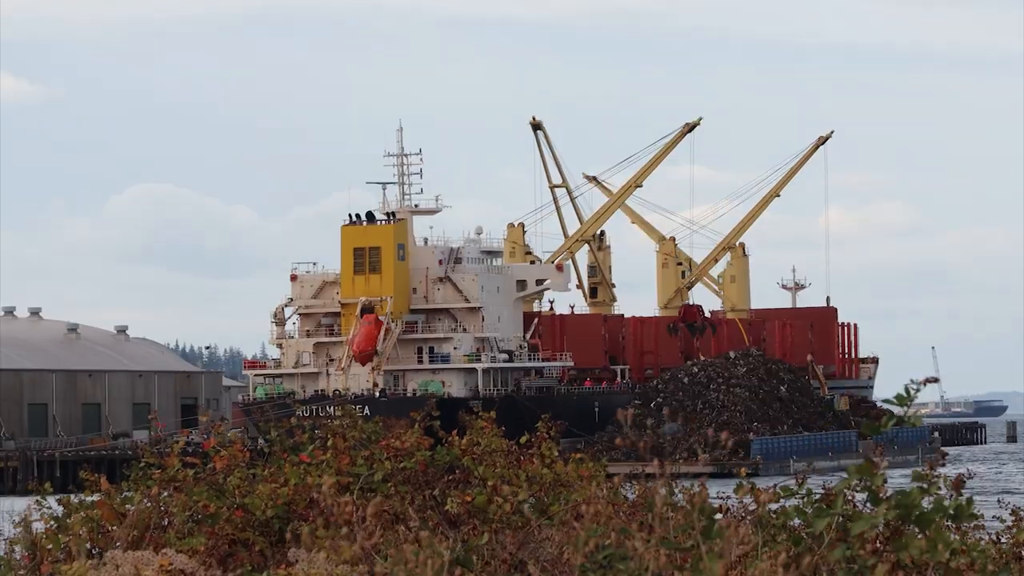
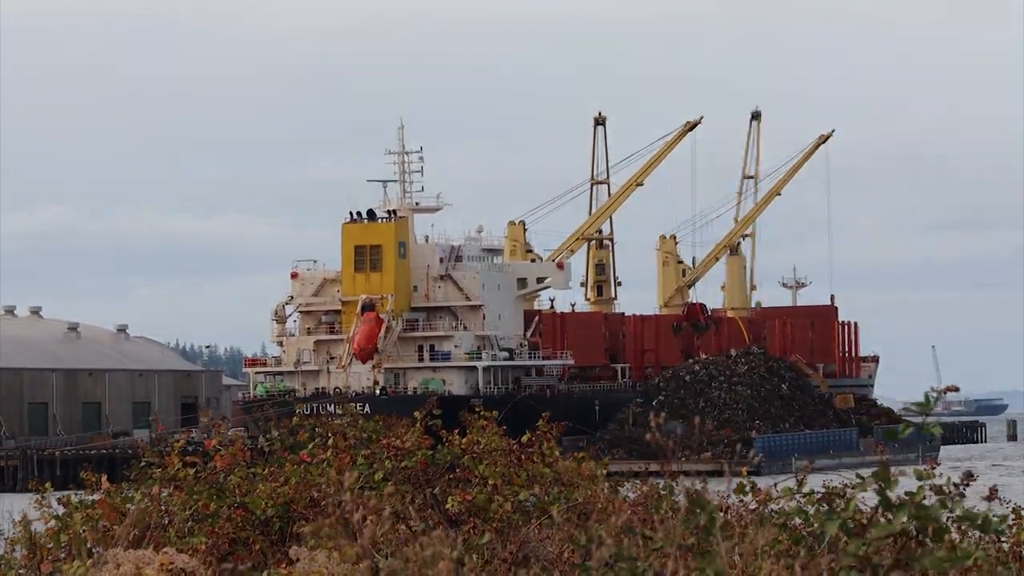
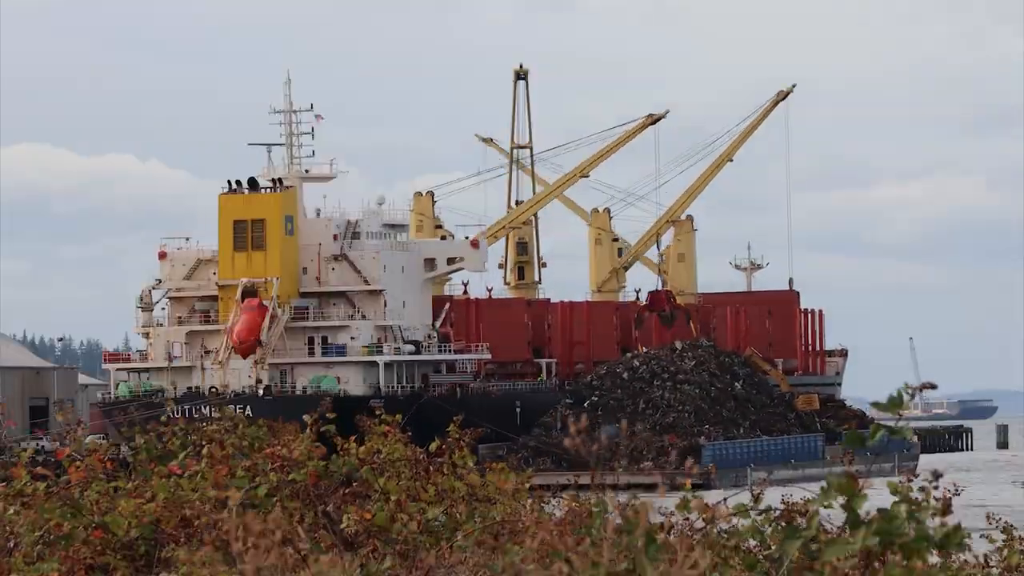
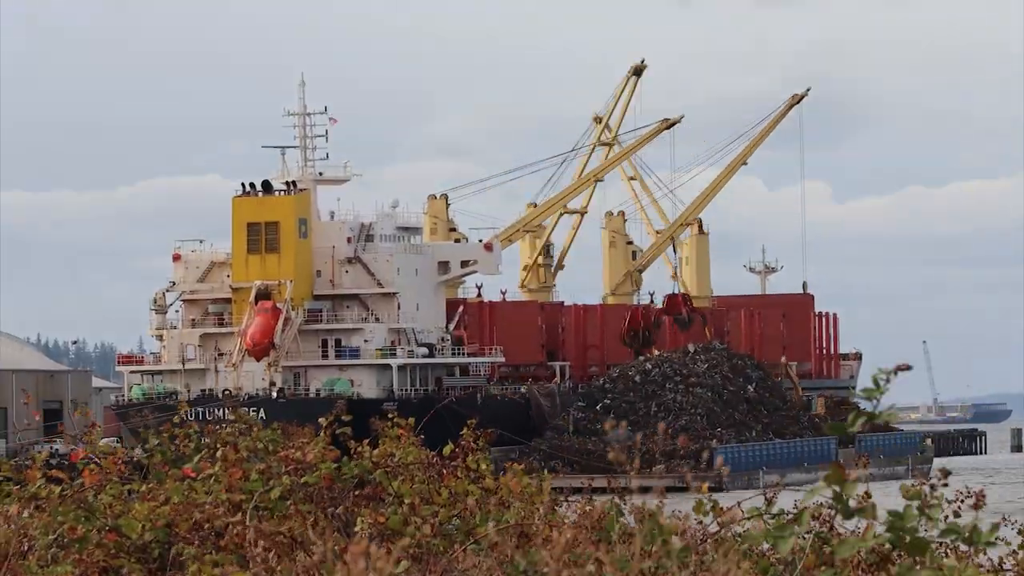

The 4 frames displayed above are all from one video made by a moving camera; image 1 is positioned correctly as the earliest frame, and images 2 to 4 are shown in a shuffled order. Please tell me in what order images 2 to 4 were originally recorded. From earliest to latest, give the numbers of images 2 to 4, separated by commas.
2, 3, 4
